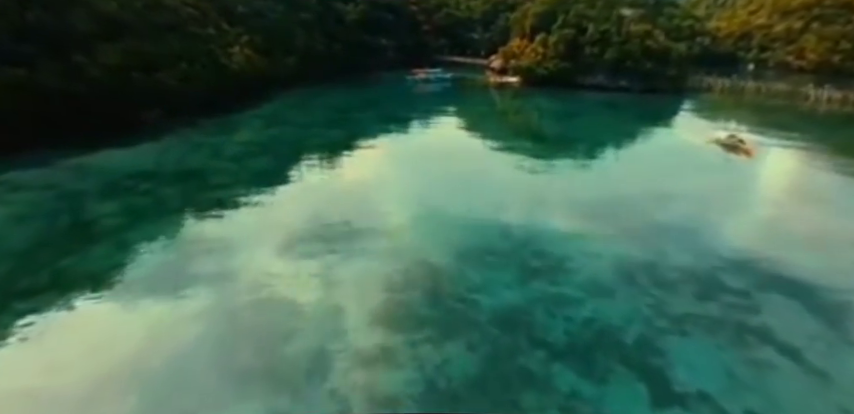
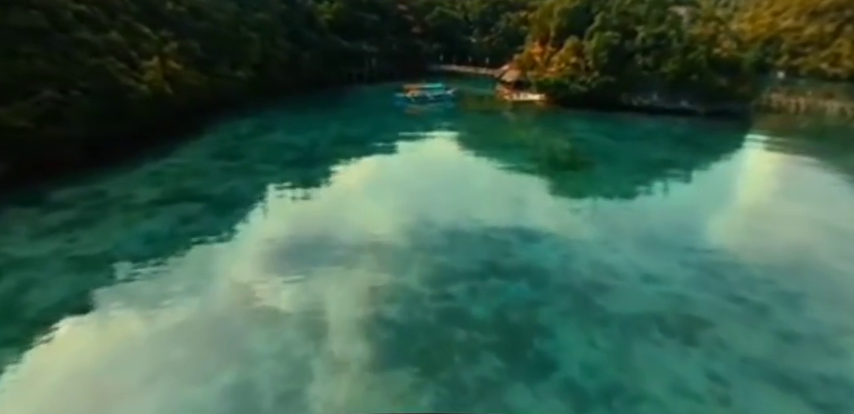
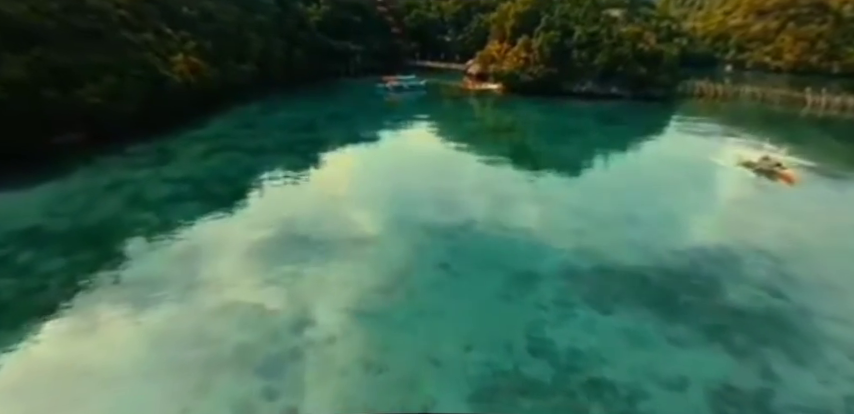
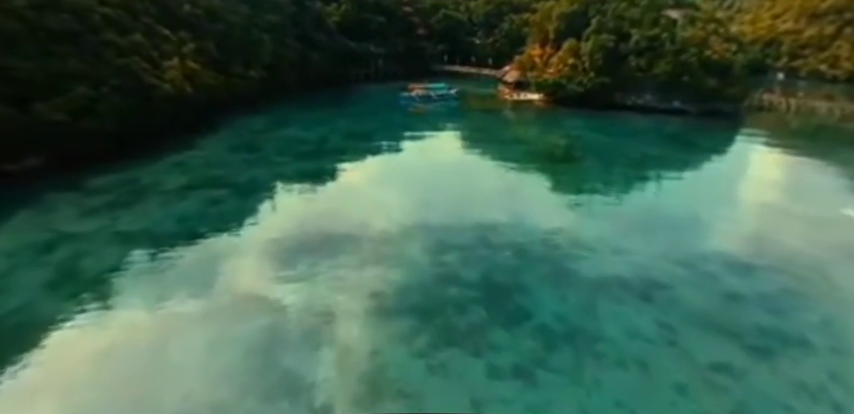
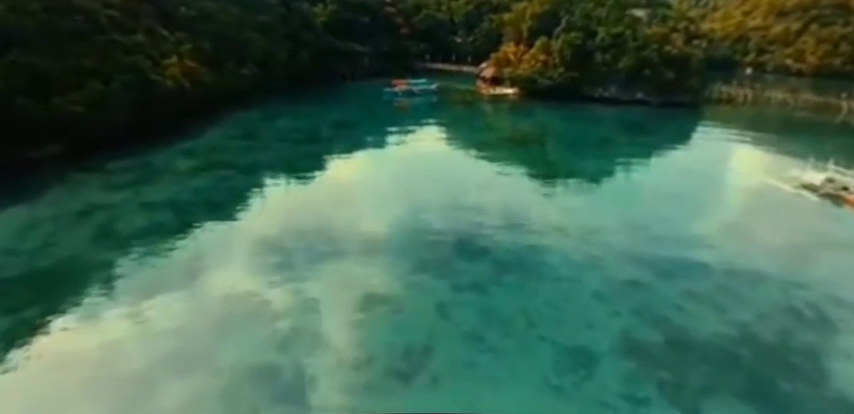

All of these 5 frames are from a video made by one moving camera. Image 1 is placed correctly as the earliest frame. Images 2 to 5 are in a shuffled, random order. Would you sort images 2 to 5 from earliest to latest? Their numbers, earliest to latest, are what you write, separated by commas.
3, 5, 4, 2
